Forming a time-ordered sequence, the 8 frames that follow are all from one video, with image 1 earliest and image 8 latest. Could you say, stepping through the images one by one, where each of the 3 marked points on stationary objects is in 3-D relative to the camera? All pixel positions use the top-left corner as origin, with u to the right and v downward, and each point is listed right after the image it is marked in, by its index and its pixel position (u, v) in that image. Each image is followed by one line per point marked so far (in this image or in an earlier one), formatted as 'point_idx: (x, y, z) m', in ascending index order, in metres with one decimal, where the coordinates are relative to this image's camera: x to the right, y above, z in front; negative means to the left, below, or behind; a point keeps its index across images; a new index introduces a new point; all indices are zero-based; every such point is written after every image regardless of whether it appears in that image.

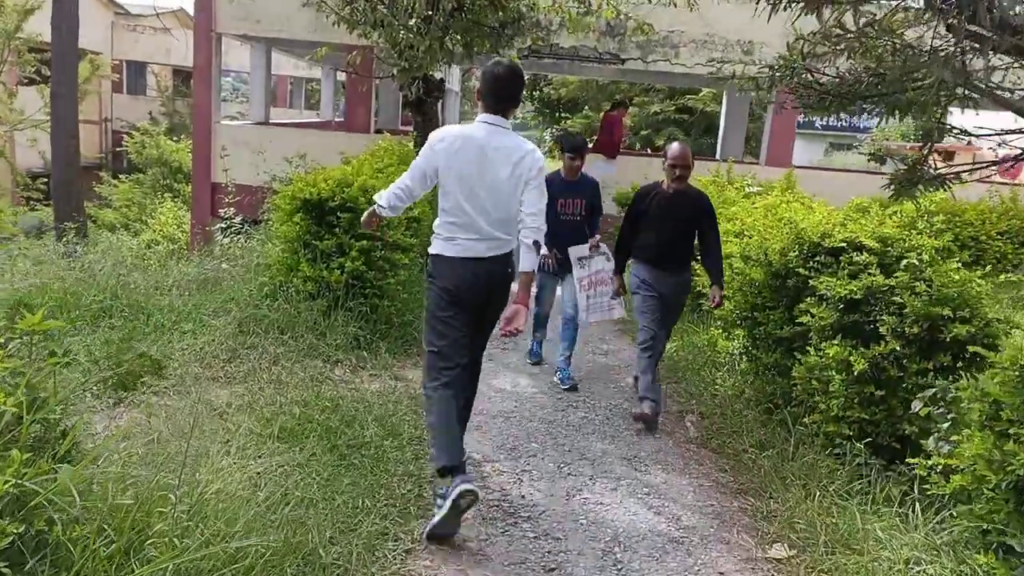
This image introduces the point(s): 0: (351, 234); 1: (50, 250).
0: (-1.2, +0.4, +6.1) m
1: (-4.3, +0.3, +7.7) m
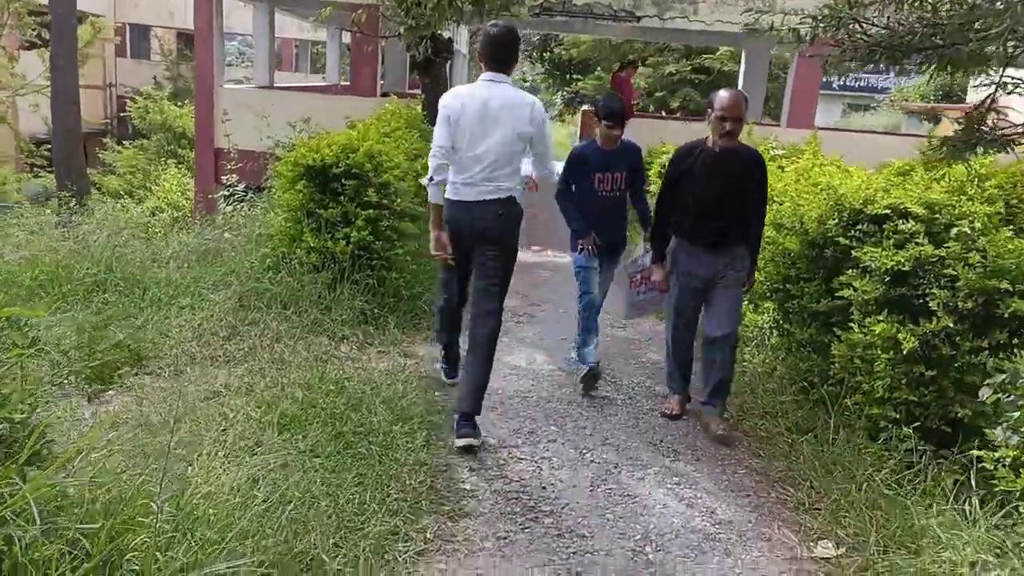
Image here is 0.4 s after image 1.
0: (-1.1, +0.6, +5.8) m
1: (-4.1, +0.6, +7.4) m
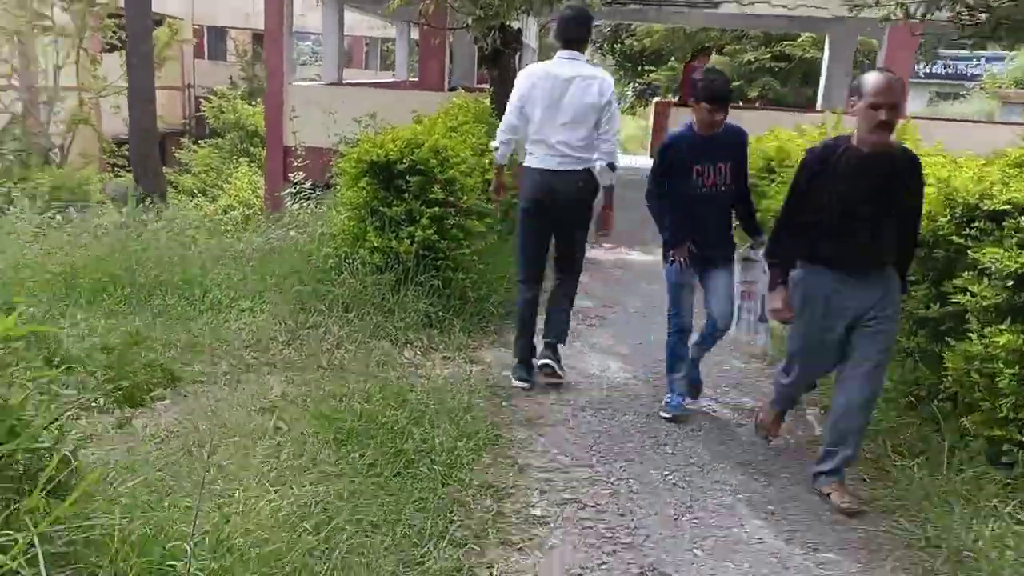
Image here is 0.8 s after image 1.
0: (-0.6, +0.6, +5.5) m
1: (-3.5, +0.6, +7.4) m
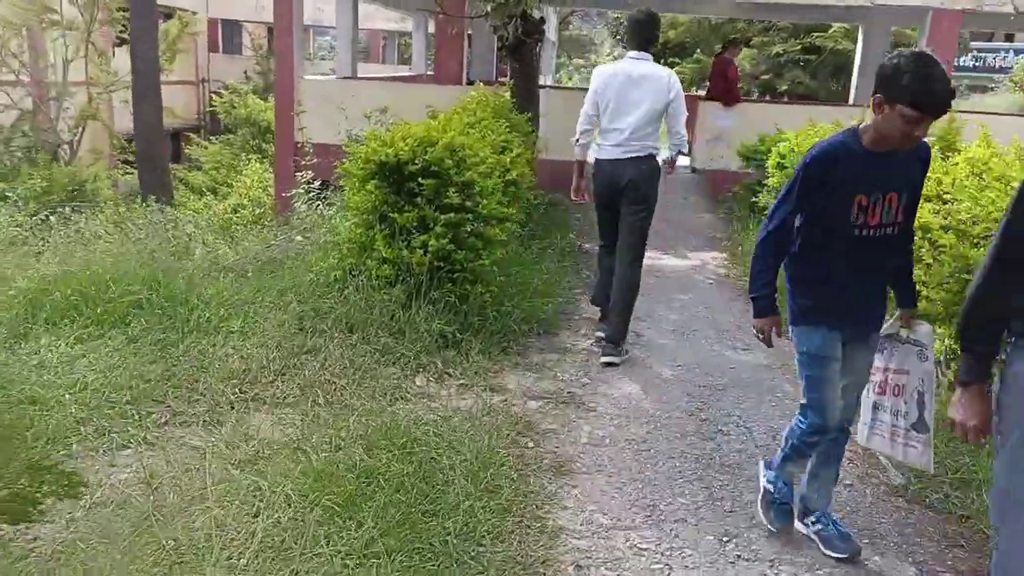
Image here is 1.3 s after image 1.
0: (-0.5, +0.5, +4.9) m
1: (-3.3, +0.5, +6.9) m
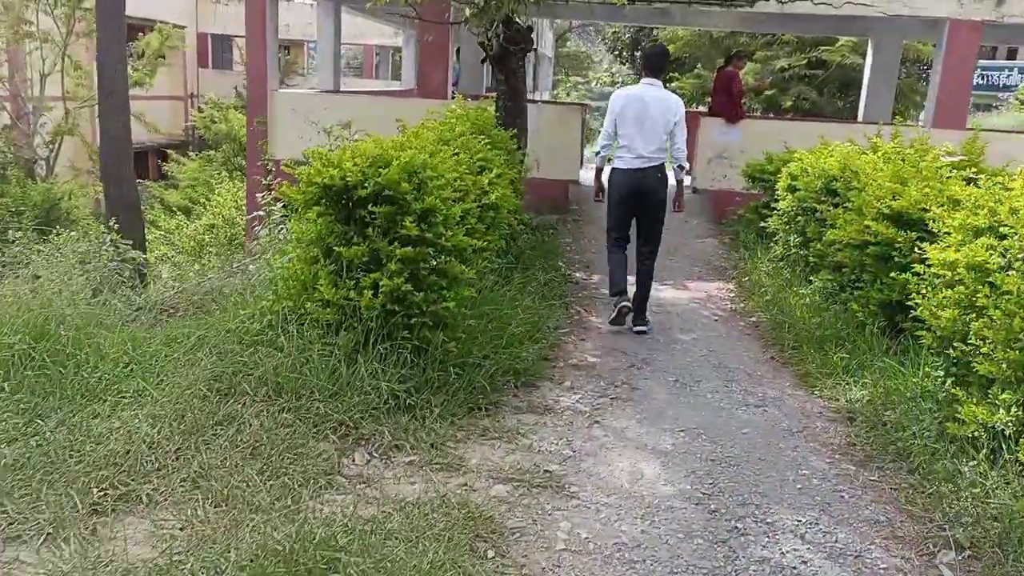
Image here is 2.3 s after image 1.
0: (-0.6, +0.3, +4.1) m
1: (-3.5, +0.3, +6.1) m
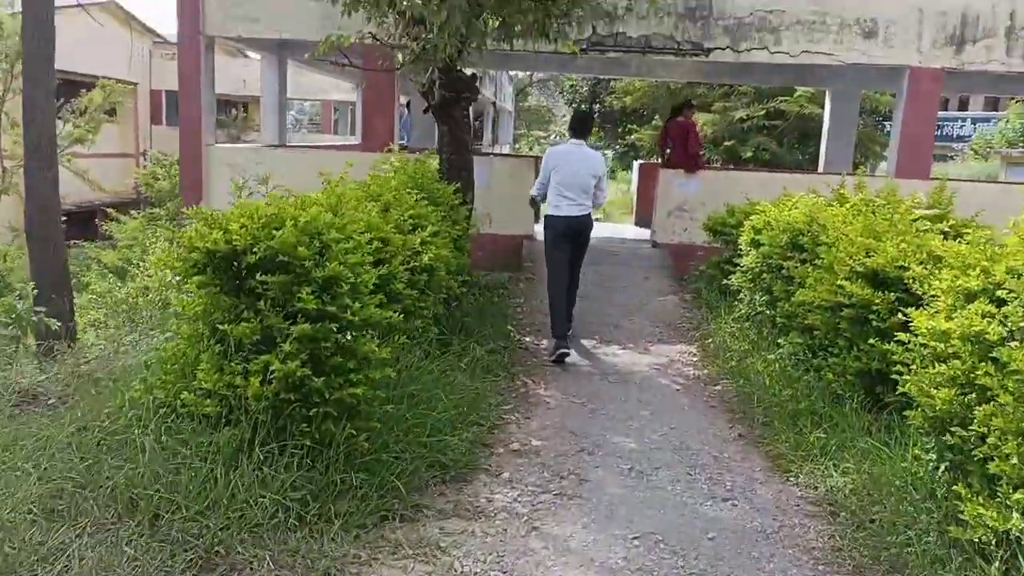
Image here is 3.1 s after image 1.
0: (-0.9, -0.1, +3.5) m
1: (-3.9, -0.2, +5.3) m
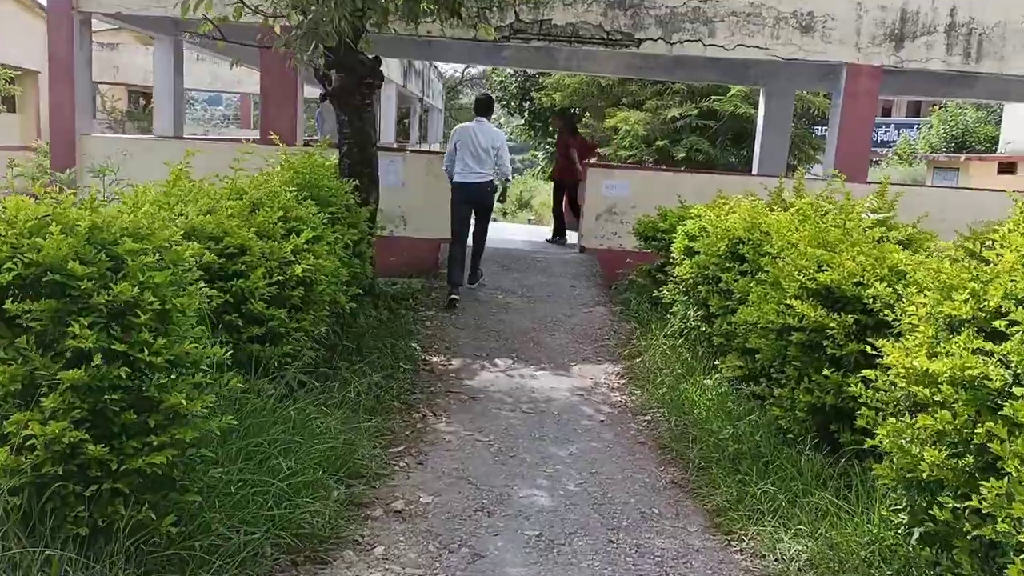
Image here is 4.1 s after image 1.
0: (-1.4, -0.2, +2.5) m
1: (-4.4, -0.3, +4.1) m
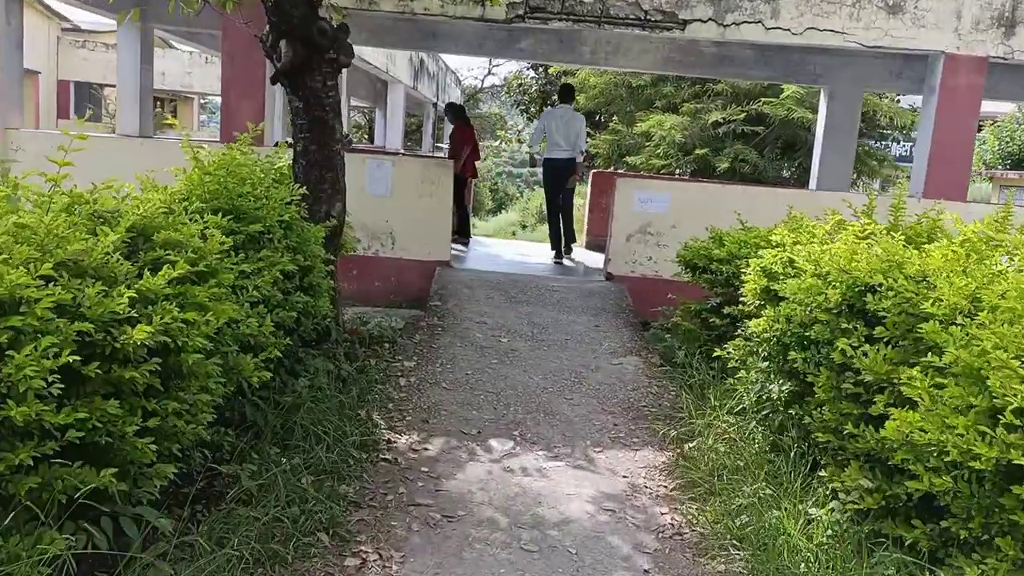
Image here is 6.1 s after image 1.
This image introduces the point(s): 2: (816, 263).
0: (-1.4, -0.4, +0.7) m
1: (-4.5, -0.5, +2.4) m
2: (+1.4, +0.1, +3.9) m
